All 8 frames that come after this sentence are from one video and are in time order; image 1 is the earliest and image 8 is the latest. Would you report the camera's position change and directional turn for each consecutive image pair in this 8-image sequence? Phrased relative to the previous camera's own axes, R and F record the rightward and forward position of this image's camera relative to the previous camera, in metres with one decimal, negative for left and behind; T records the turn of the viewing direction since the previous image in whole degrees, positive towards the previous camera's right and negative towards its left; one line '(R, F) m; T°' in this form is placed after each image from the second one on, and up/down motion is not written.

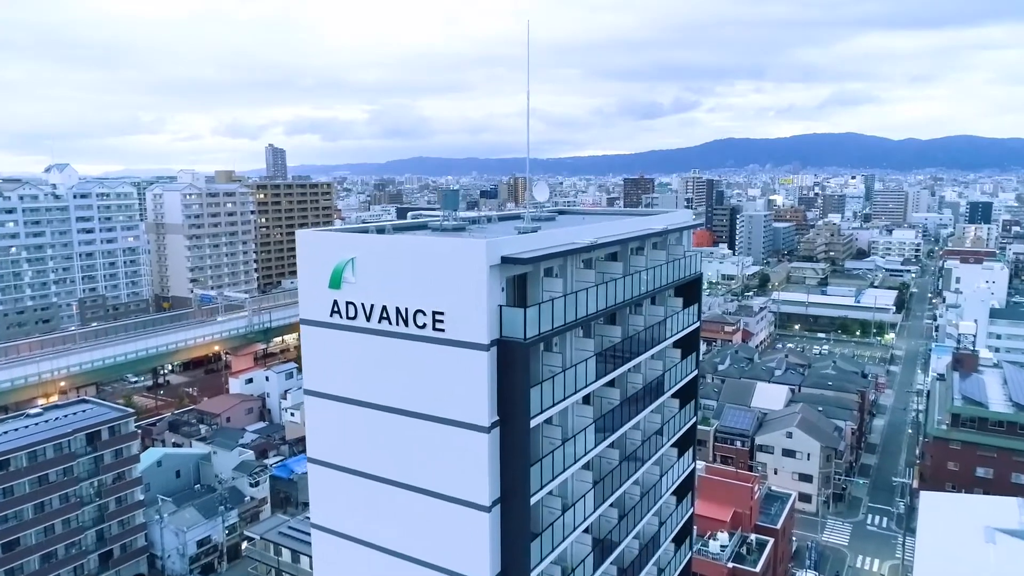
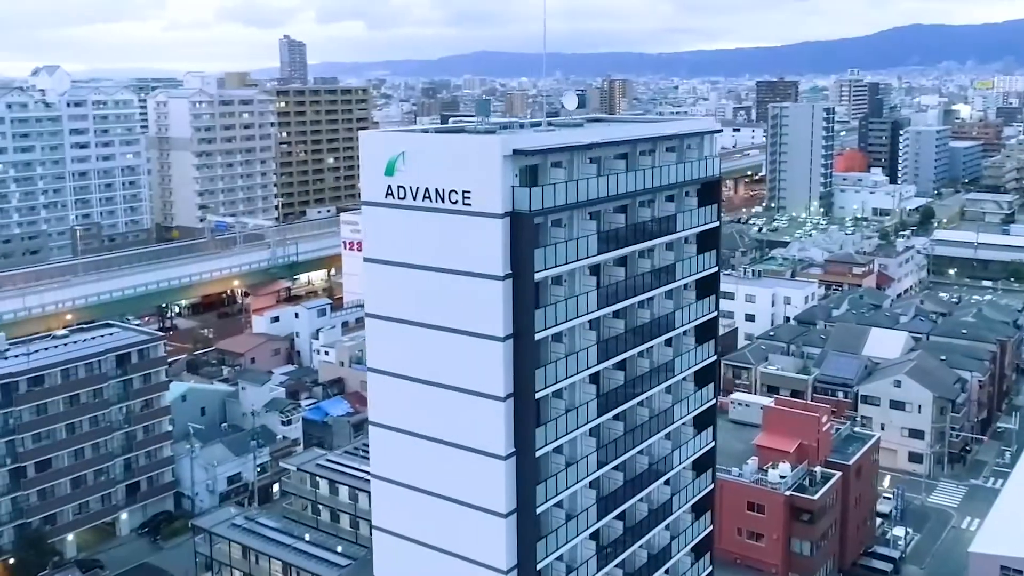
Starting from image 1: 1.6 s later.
(-0.6, +2.8) m; -1°
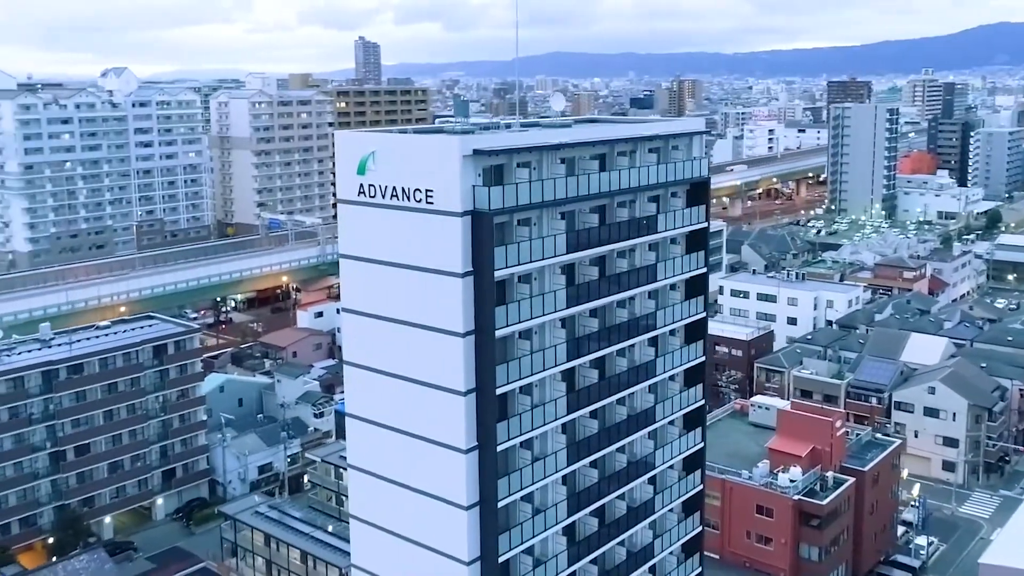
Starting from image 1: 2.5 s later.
(+0.8, -0.1) m; -5°
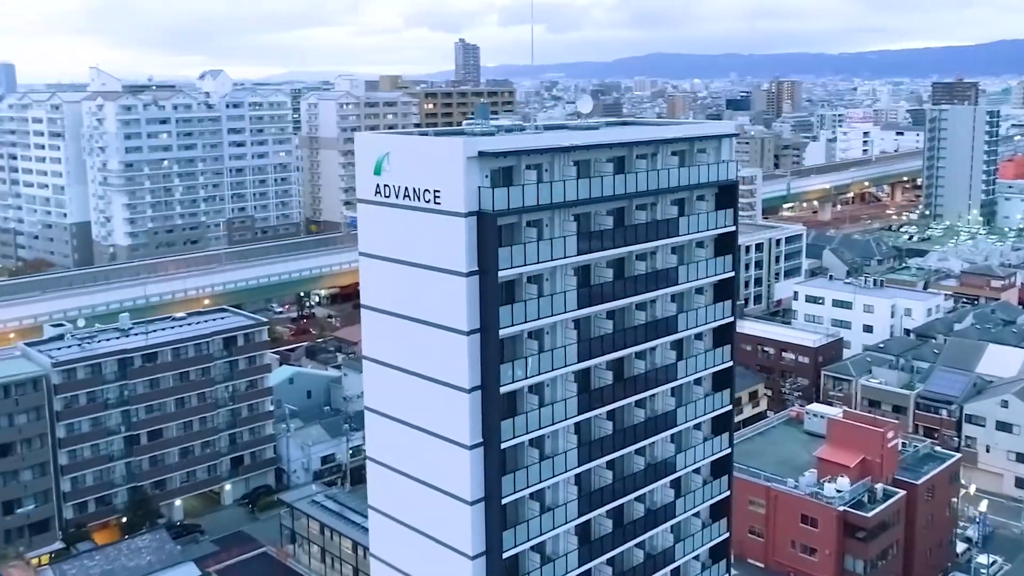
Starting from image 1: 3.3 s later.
(+0.7, -0.1) m; -6°
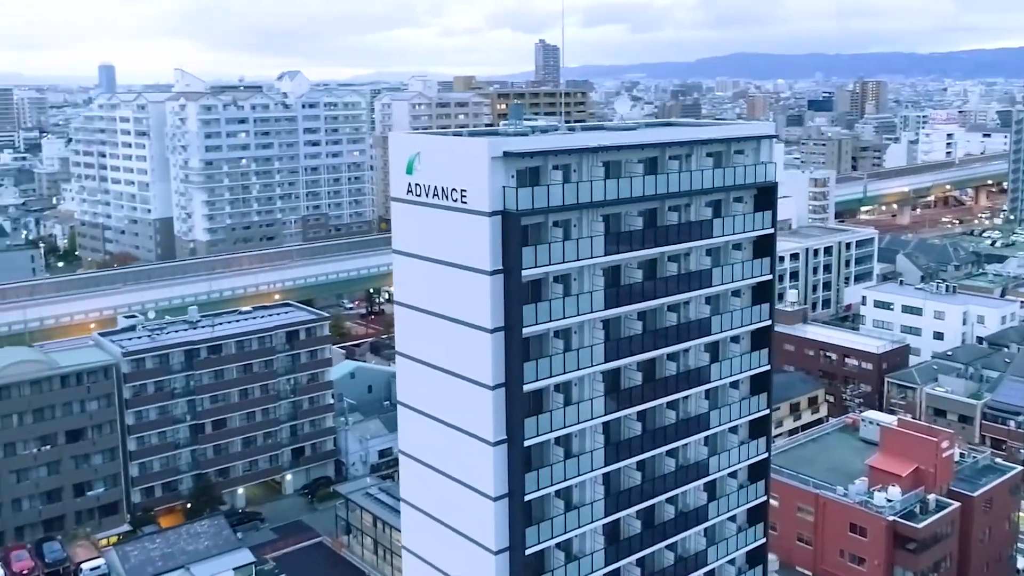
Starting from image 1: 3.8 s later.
(+0.4, -0.1) m; -5°
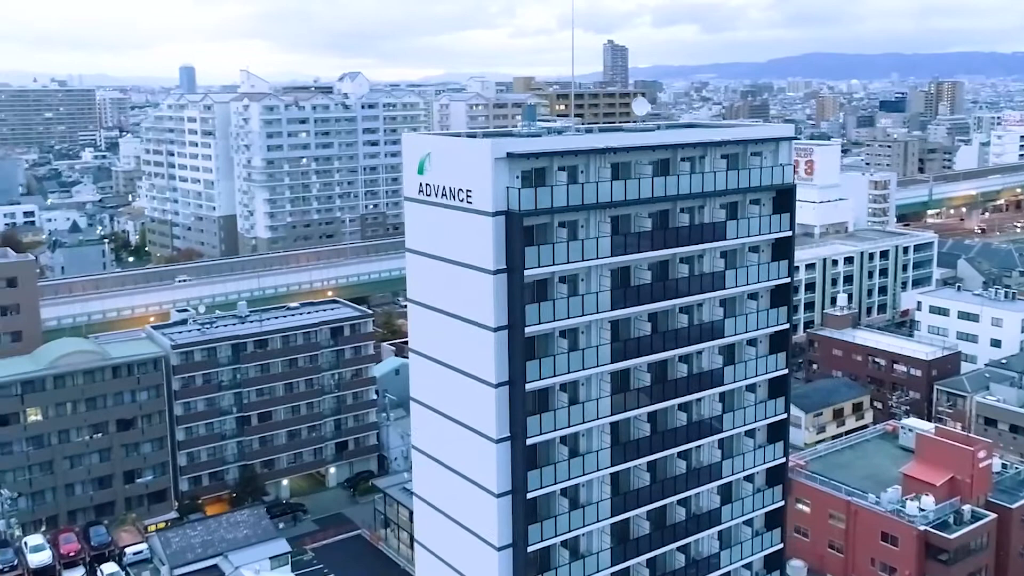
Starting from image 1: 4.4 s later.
(+0.5, -0.1) m; -4°
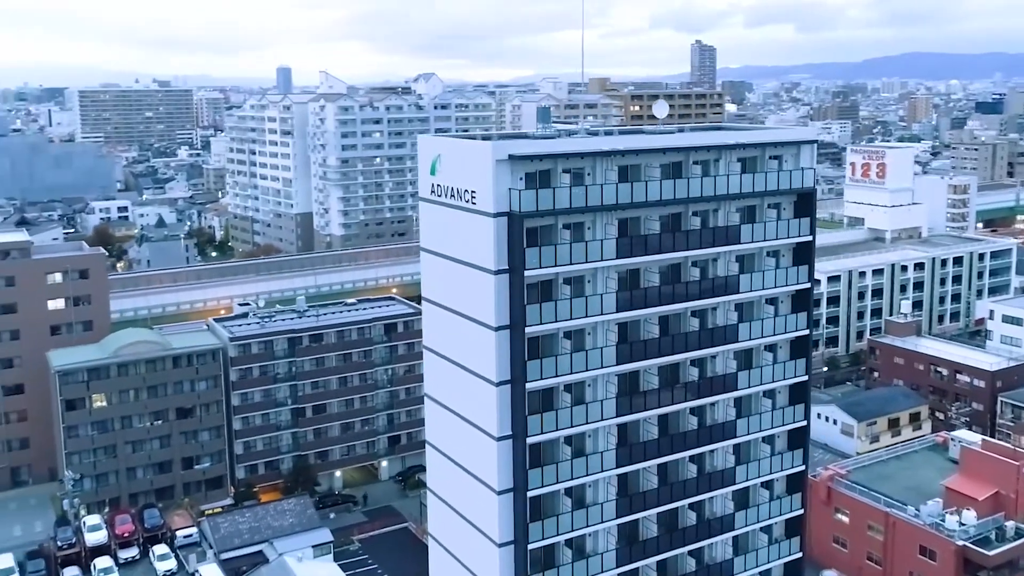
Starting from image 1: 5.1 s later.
(+0.6, -0.1) m; -5°
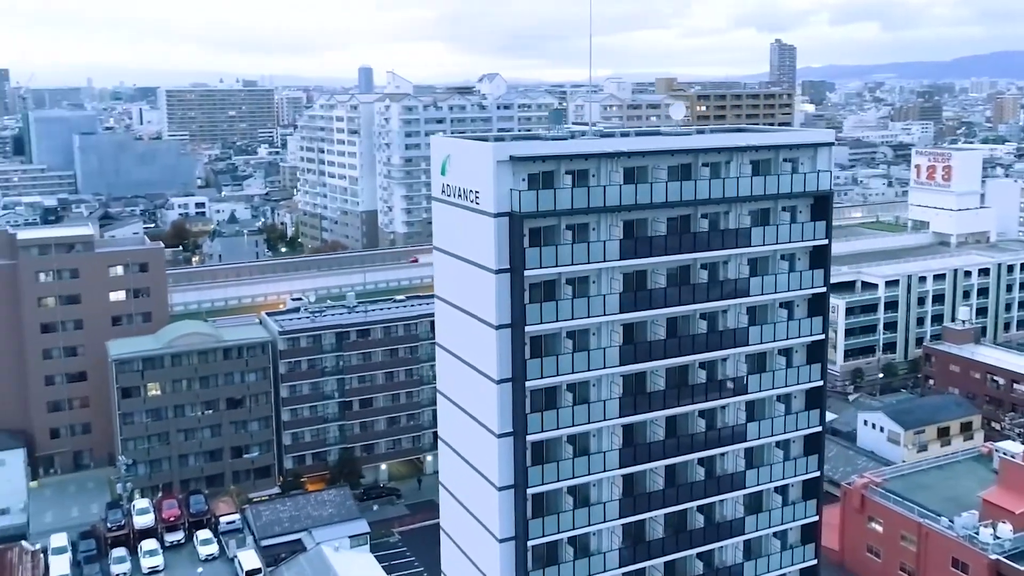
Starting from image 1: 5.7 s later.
(+0.6, -0.1) m; -5°
